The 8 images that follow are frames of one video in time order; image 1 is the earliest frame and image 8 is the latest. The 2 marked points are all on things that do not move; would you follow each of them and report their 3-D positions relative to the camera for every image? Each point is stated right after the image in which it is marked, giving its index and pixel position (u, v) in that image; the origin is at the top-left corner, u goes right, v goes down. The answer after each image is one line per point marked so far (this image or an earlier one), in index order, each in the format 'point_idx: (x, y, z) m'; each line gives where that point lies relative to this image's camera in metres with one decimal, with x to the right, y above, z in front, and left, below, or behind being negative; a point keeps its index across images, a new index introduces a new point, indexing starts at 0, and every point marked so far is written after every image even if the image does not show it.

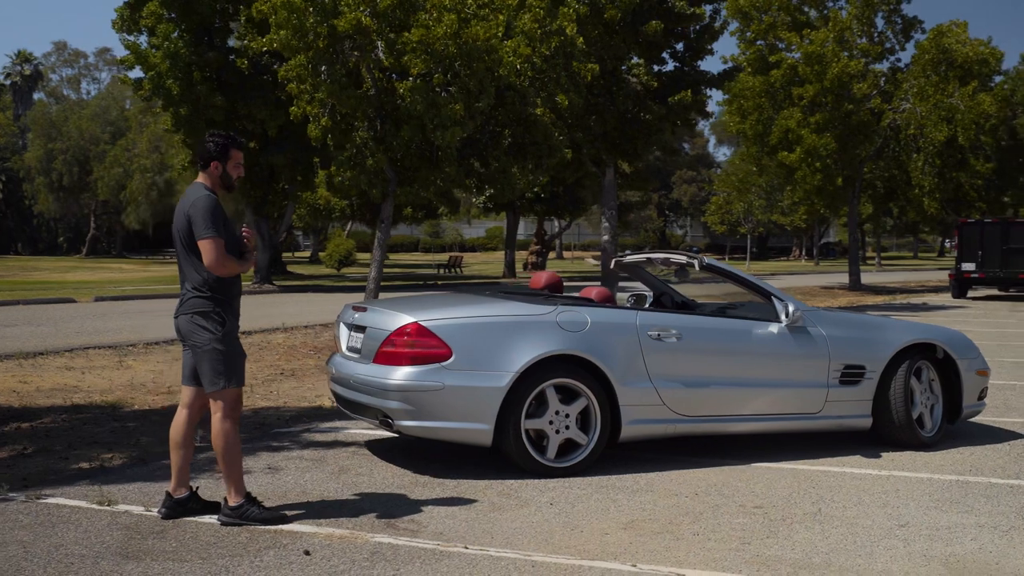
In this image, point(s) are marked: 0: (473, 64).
0: (-0.6, +2.9, +13.5) m
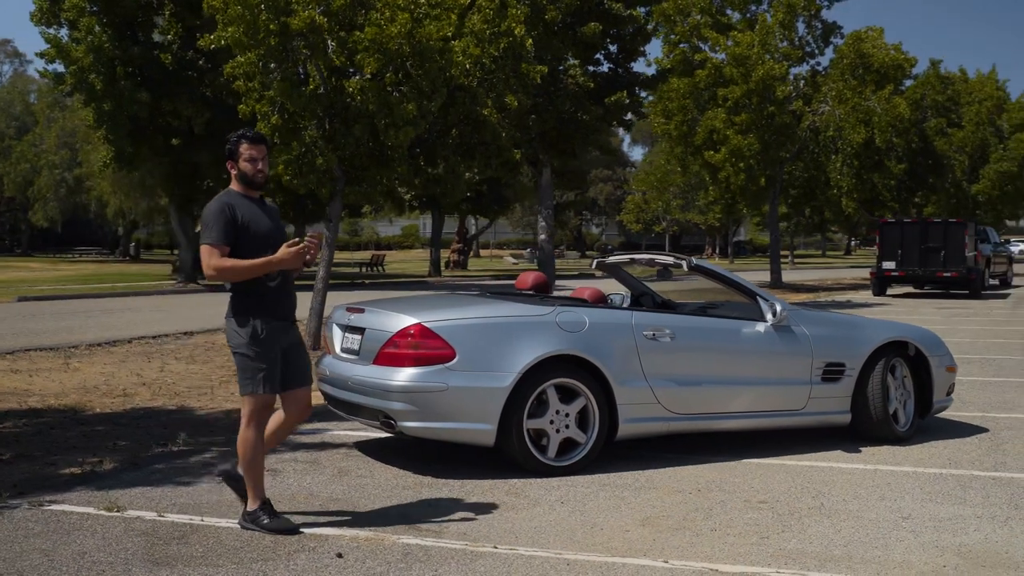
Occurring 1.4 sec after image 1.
0: (-1.2, +2.9, +13.5) m
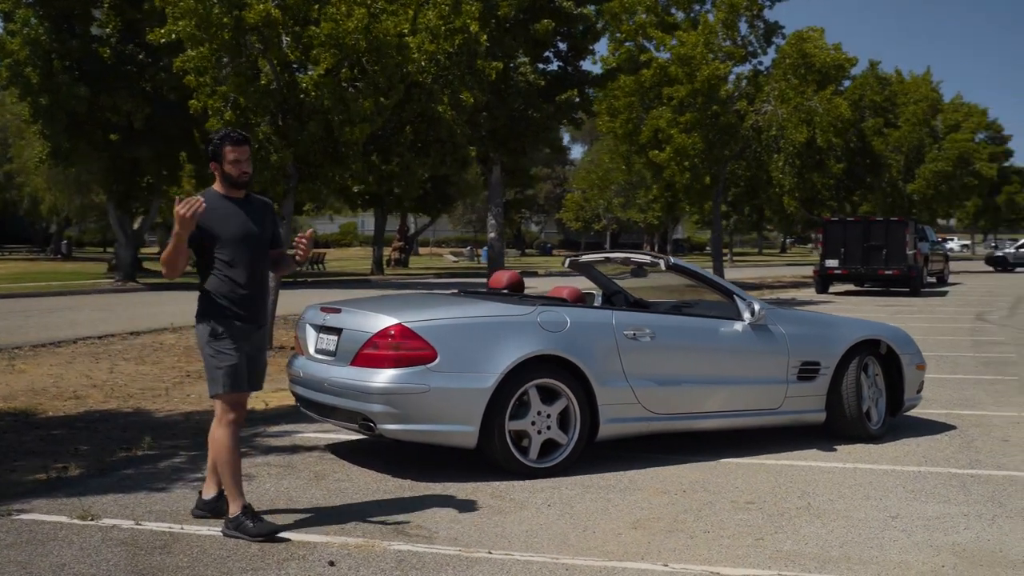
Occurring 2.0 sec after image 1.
0: (-1.7, +2.9, +13.3) m
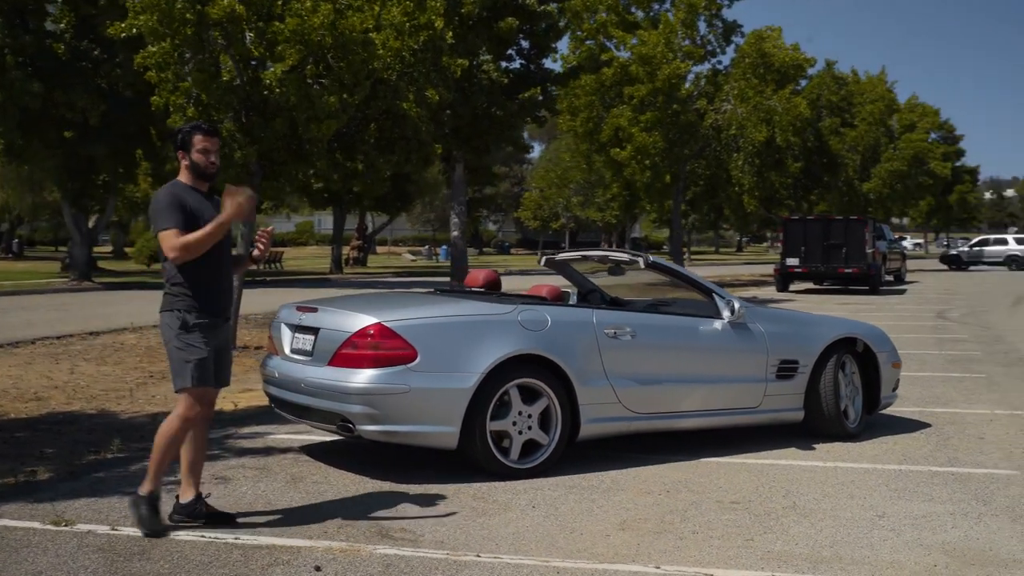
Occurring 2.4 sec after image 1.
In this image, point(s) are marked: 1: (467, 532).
0: (-2.1, +2.9, +13.2) m
1: (-0.2, -1.0, +4.5) m
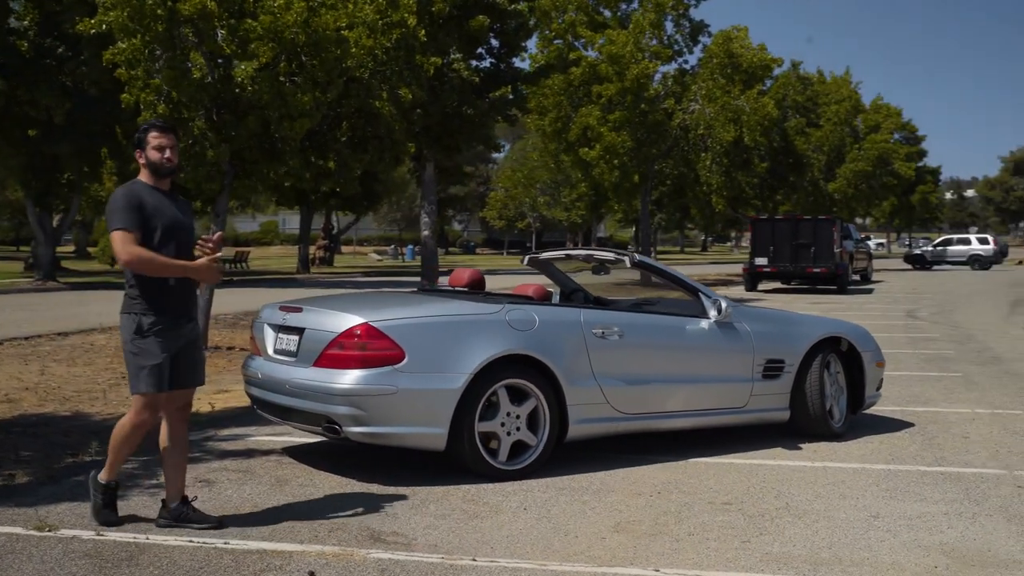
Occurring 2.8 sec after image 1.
0: (-2.3, +2.9, +13.1) m
1: (-0.2, -1.0, +4.4) m
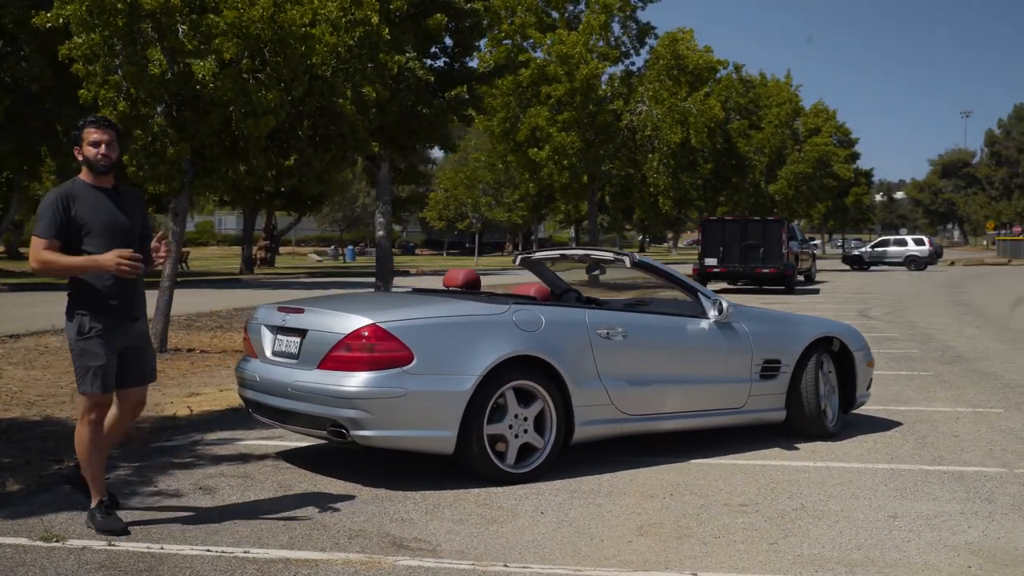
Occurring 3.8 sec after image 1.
0: (-2.7, +2.9, +12.8) m
1: (-0.1, -1.0, +4.3) m
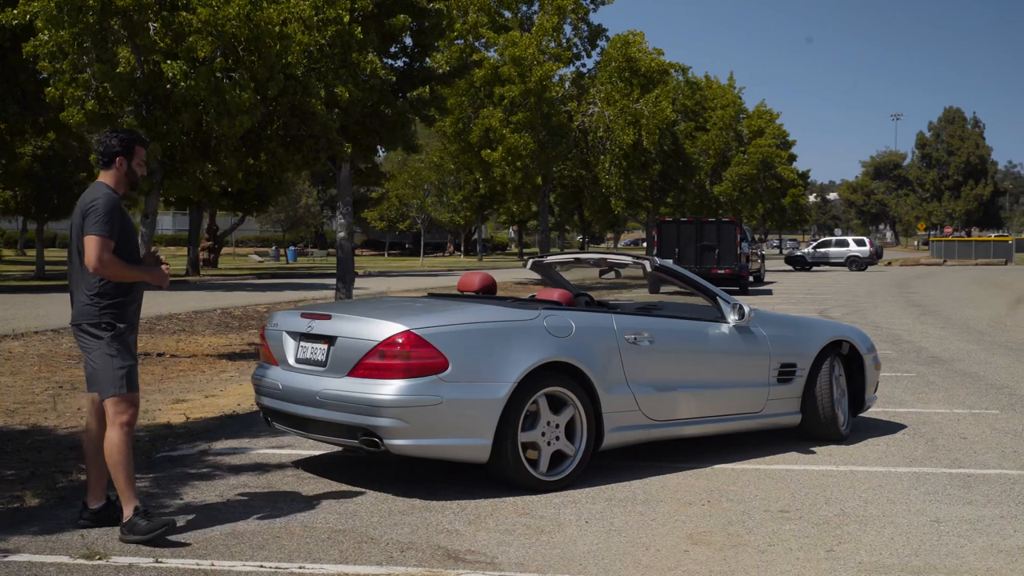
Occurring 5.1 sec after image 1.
0: (-2.9, +2.8, +12.6) m
1: (+0.1, -1.1, +4.2) m
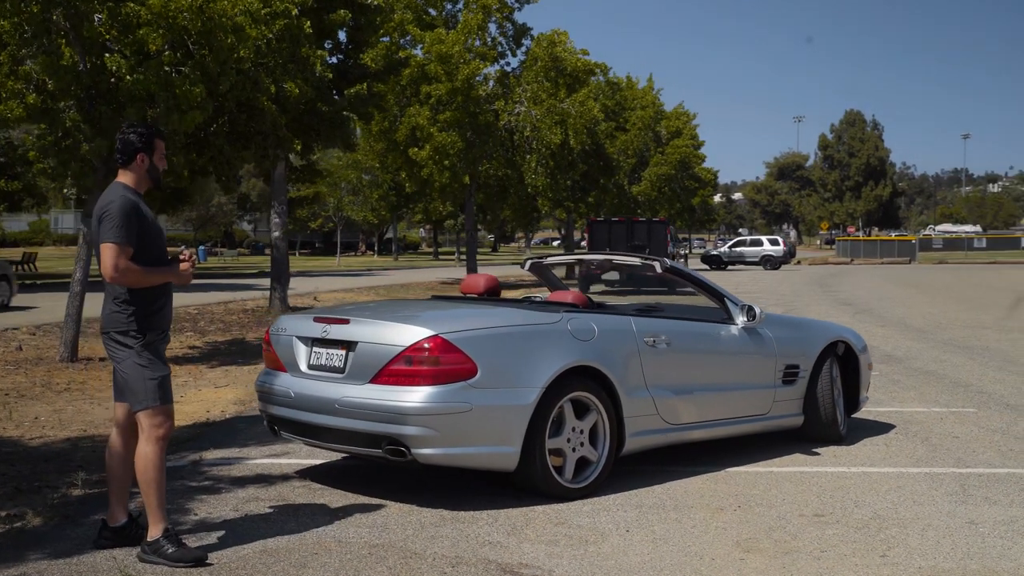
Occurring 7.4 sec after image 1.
0: (-3.3, +2.8, +12.3) m
1: (+0.3, -1.1, +4.1) m
